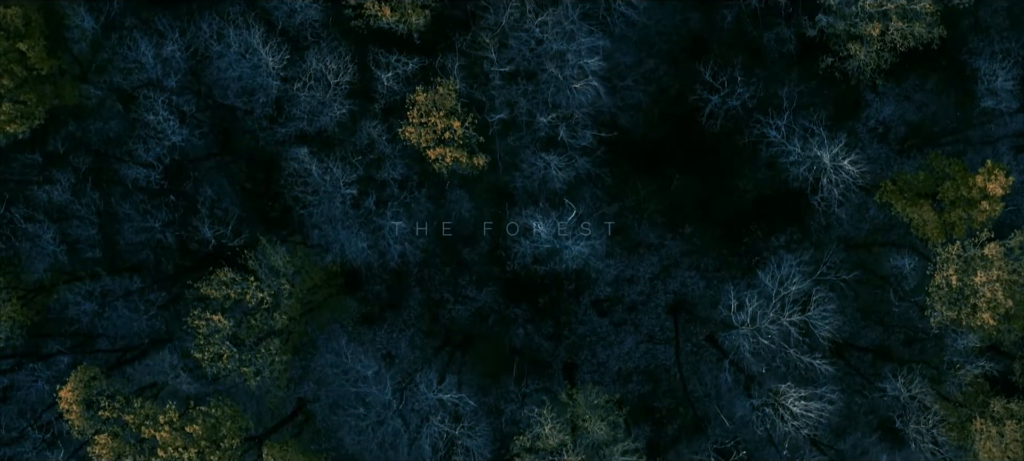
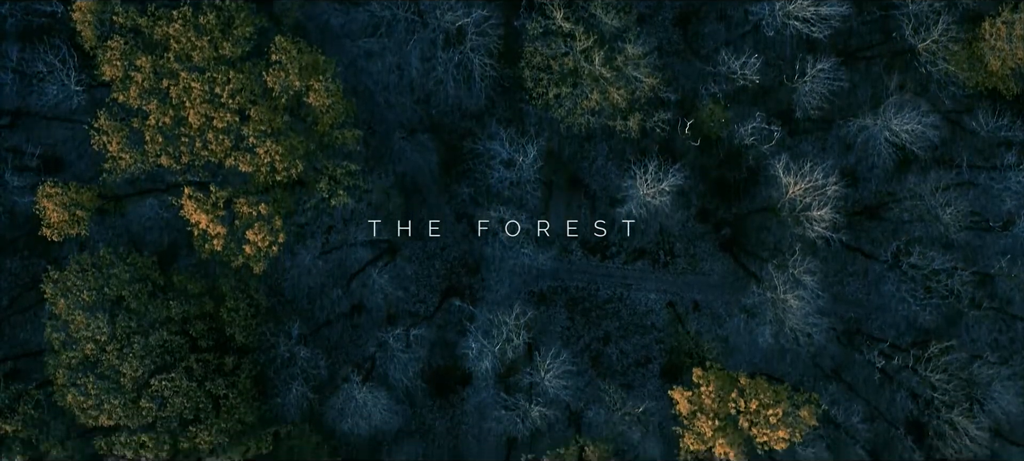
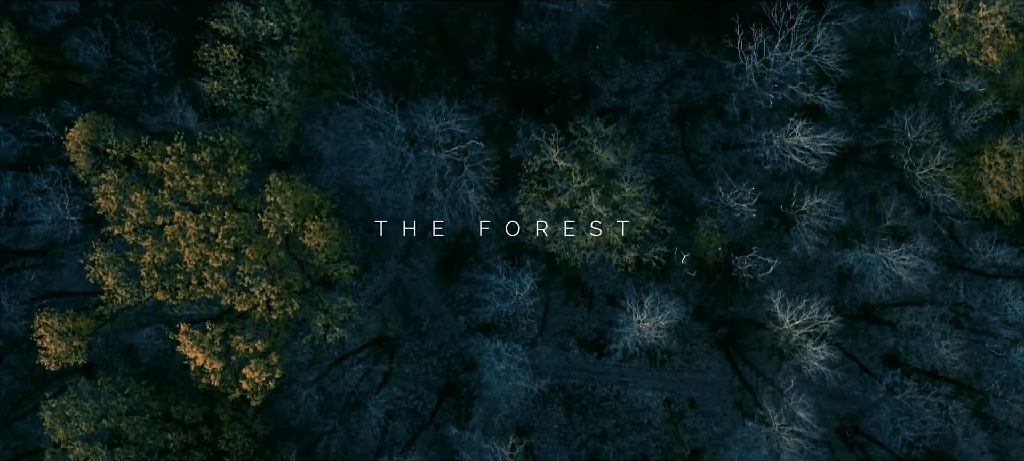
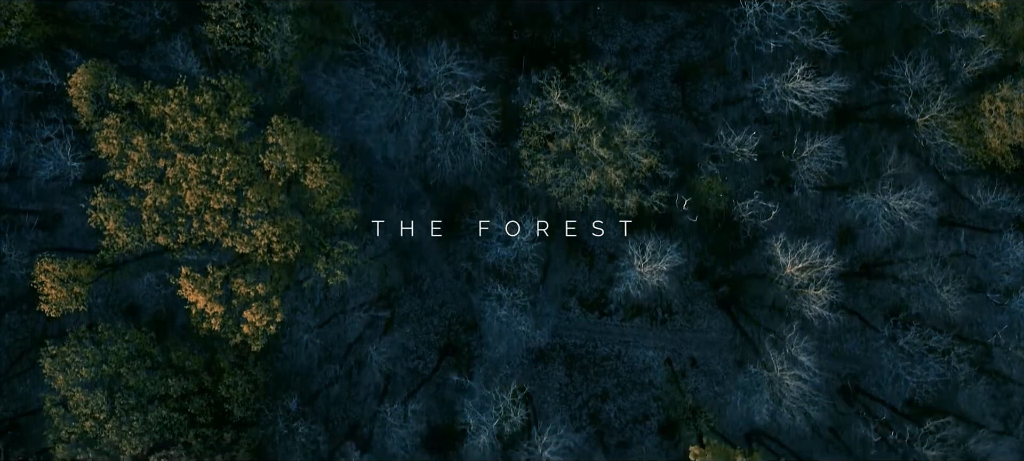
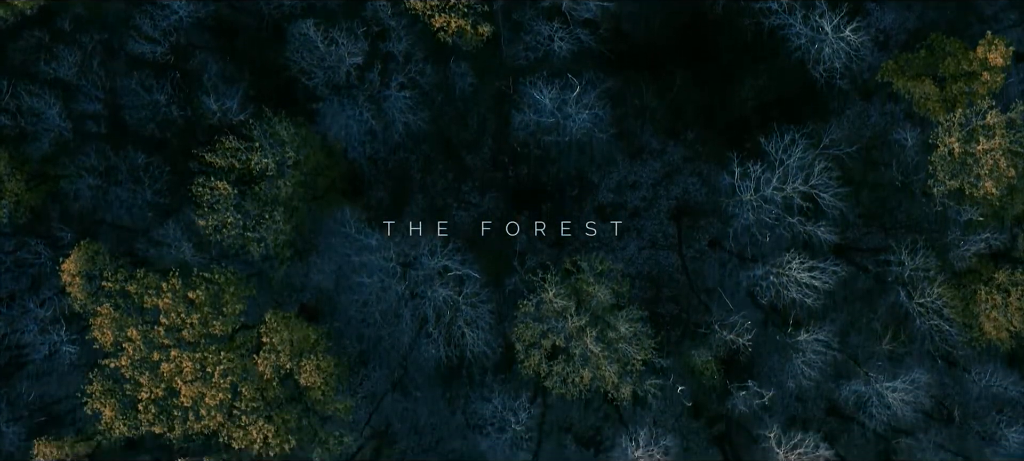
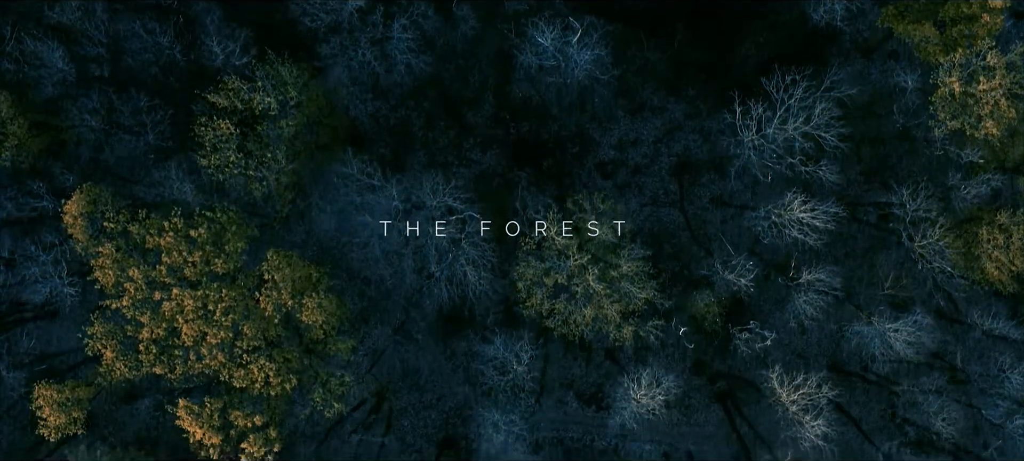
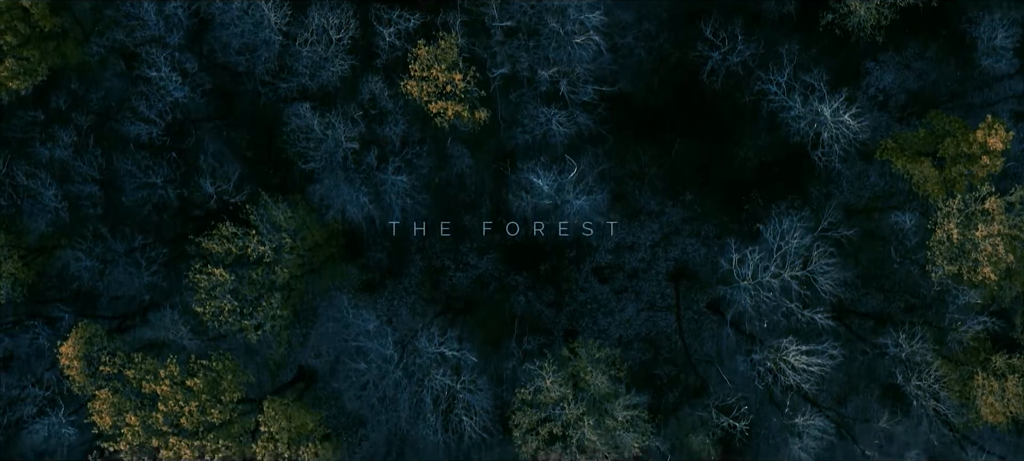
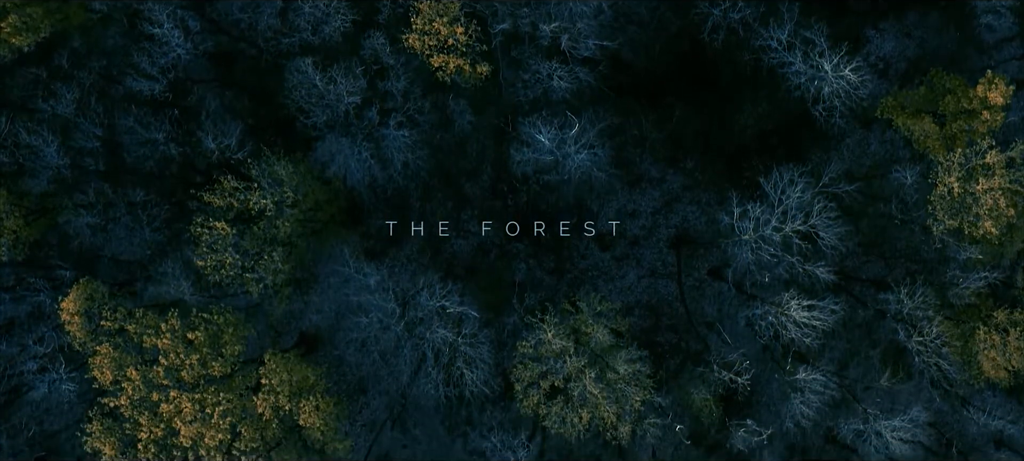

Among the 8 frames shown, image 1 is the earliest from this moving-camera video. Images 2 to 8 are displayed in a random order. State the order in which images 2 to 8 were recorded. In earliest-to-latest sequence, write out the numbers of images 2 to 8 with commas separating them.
7, 8, 5, 6, 3, 4, 2
